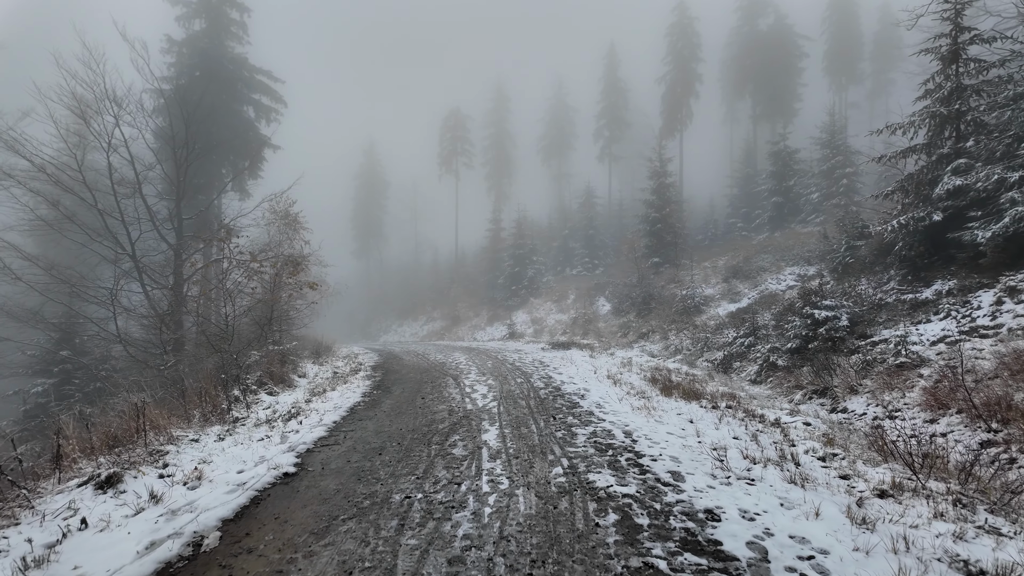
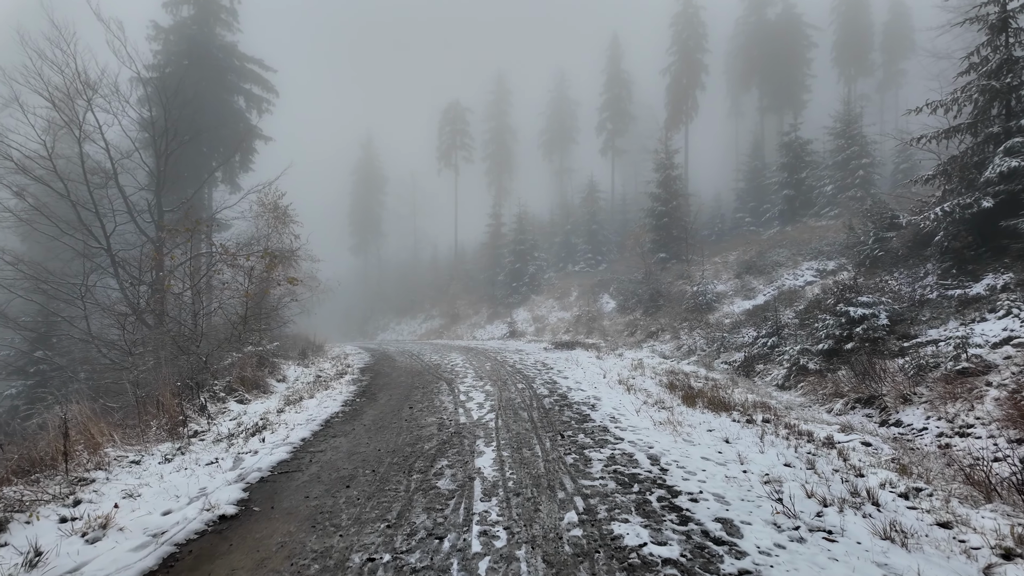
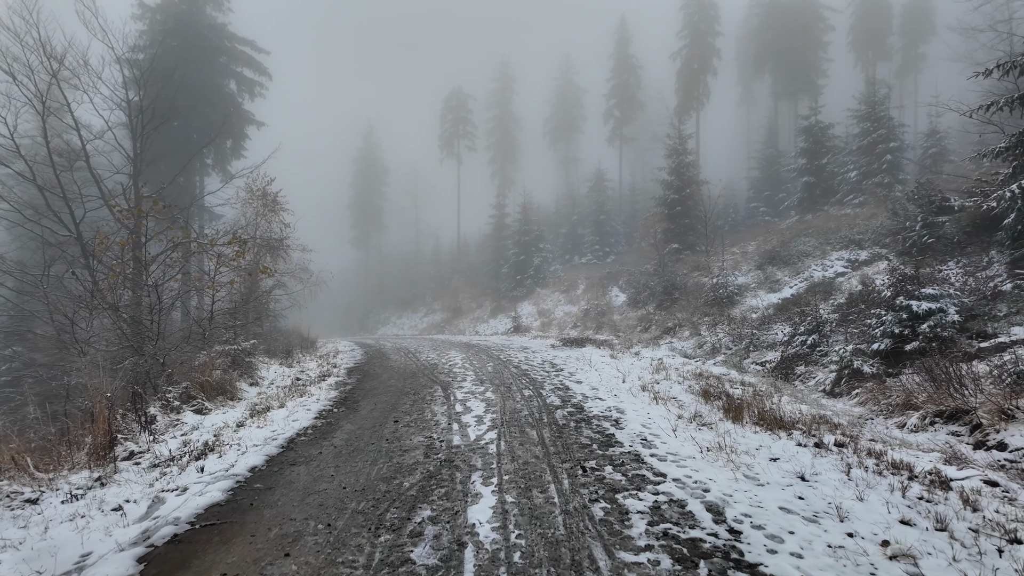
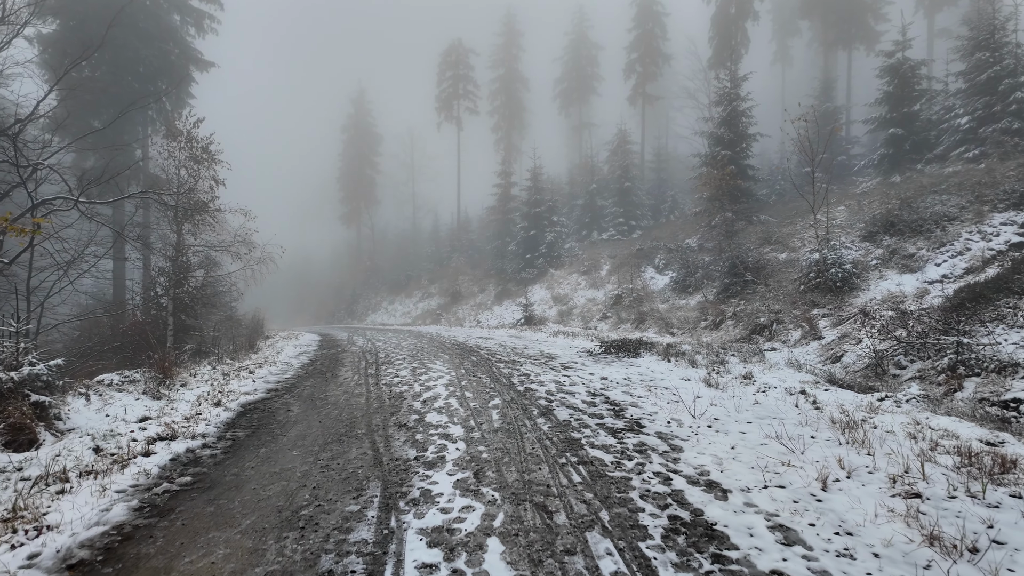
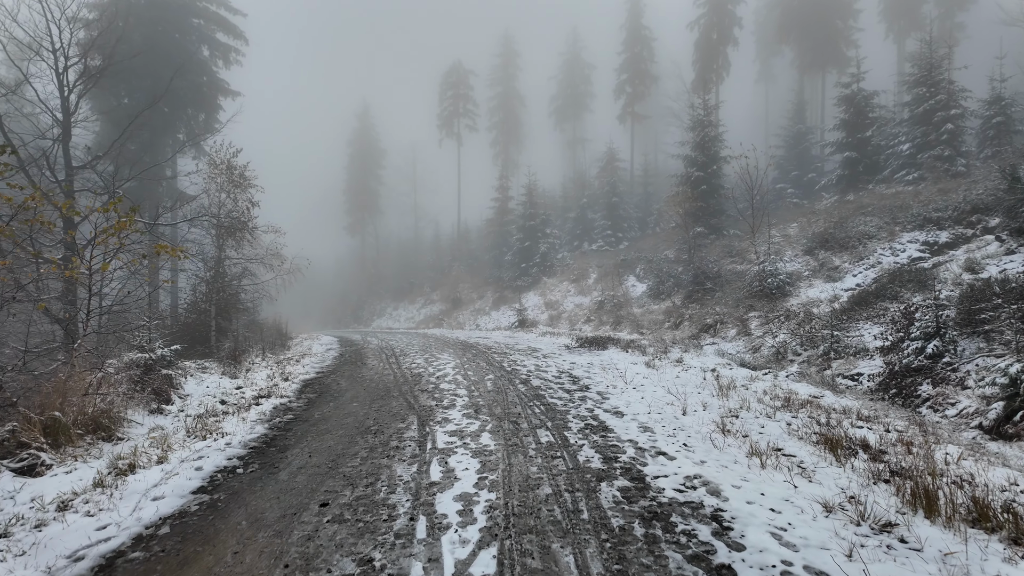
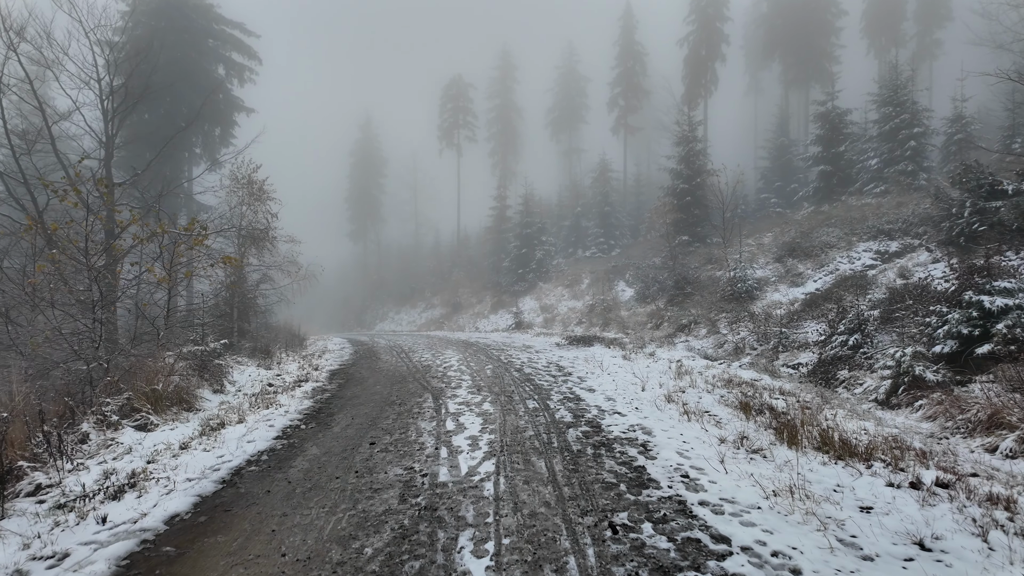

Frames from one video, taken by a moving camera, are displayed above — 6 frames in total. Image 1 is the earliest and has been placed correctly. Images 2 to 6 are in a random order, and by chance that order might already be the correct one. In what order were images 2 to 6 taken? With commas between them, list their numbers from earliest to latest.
2, 3, 6, 5, 4
